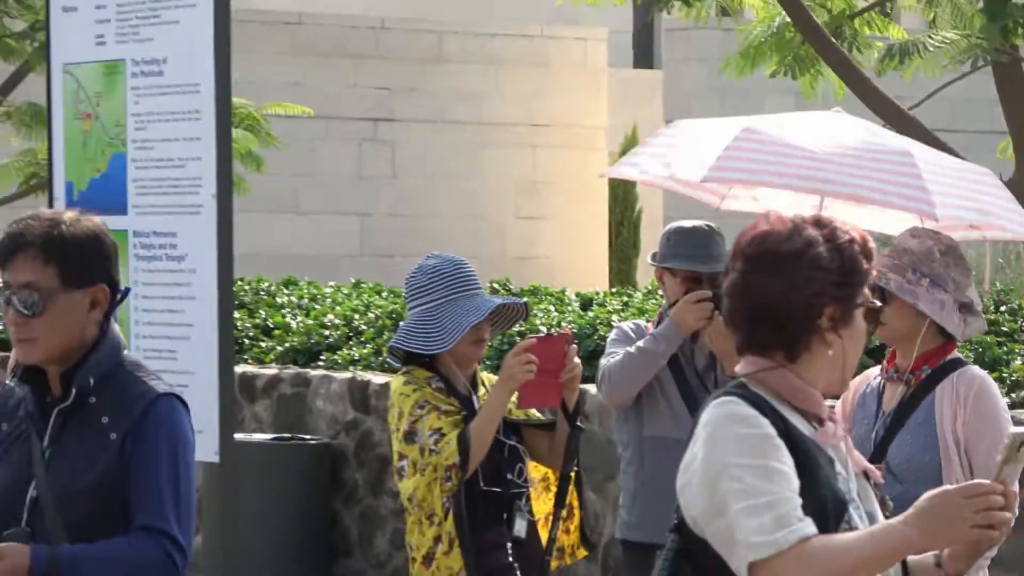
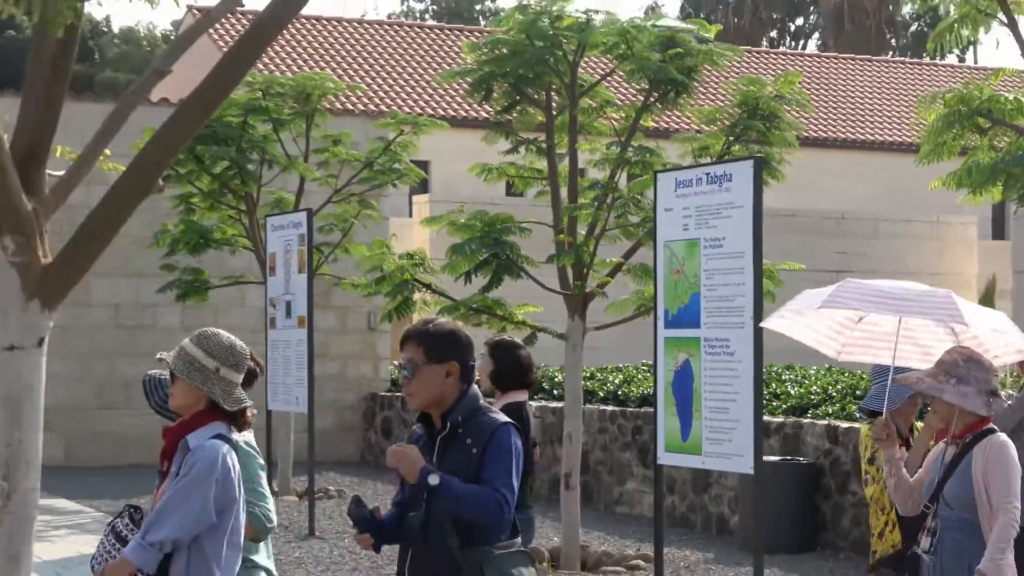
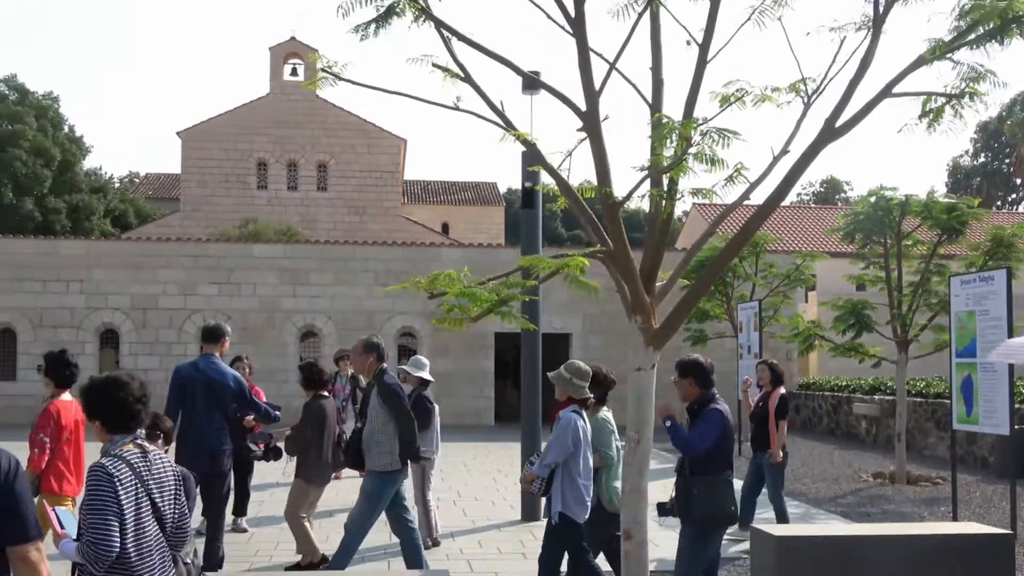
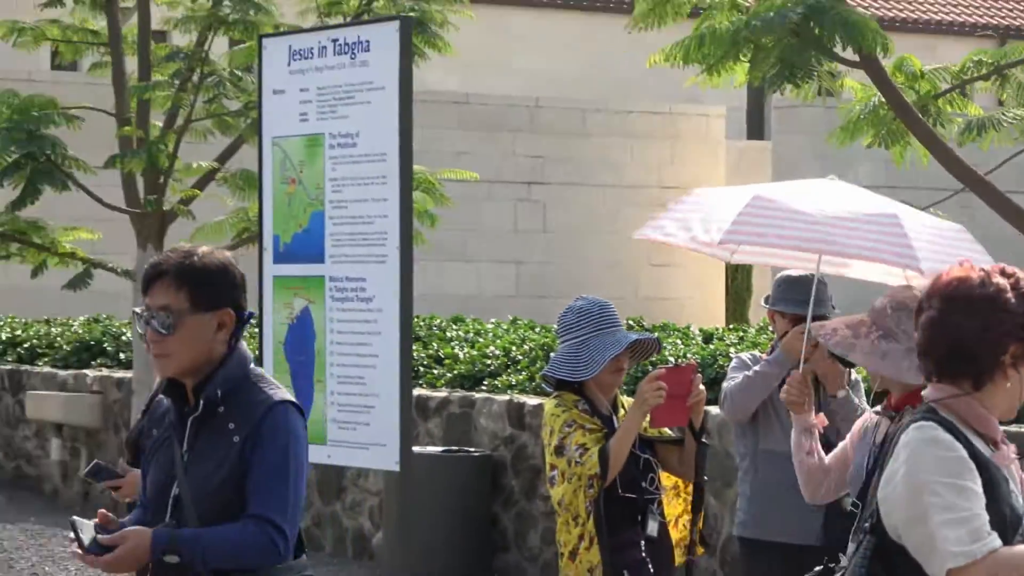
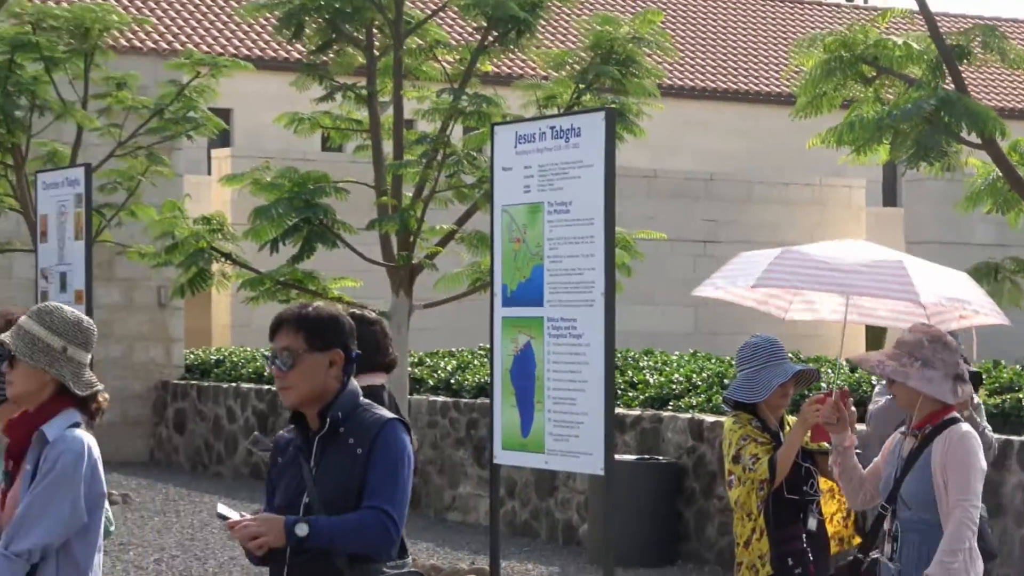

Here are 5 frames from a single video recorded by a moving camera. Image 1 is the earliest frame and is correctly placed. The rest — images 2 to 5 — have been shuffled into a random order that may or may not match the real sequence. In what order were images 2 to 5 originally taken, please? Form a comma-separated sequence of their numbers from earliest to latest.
4, 5, 2, 3
